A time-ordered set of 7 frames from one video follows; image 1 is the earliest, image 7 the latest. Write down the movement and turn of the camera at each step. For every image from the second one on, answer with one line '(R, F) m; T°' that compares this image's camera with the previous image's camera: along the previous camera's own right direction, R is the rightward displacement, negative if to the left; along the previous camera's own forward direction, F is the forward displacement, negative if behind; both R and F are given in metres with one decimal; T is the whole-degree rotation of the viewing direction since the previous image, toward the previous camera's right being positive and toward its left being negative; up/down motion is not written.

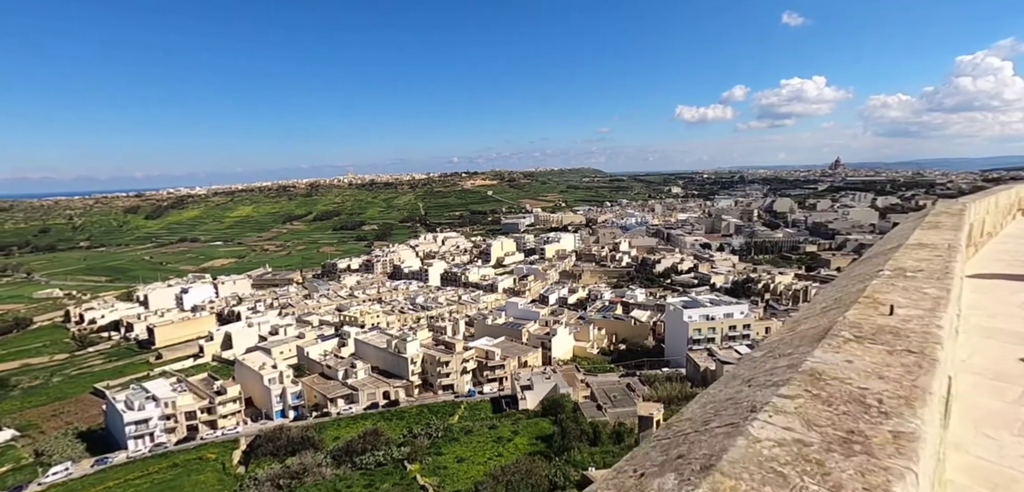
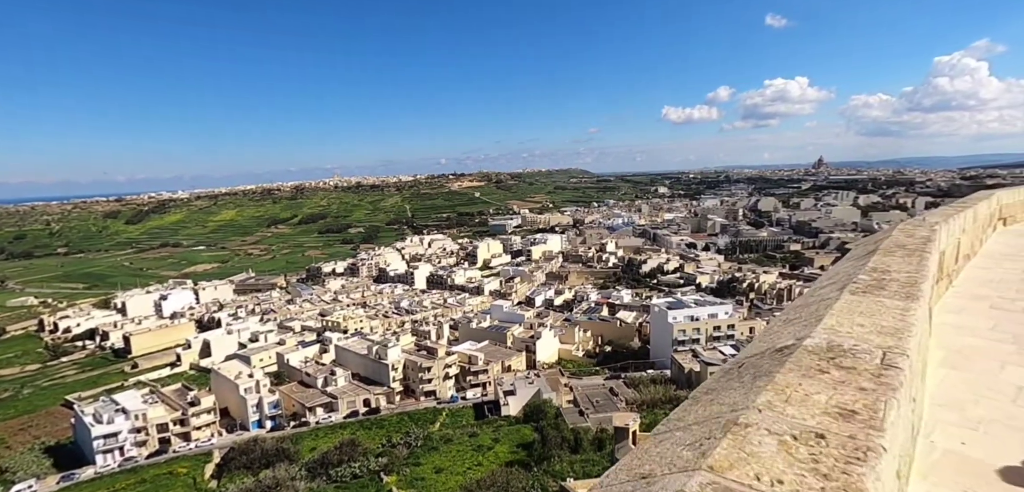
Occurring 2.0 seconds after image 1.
(+0.3, +0.3) m; +1°
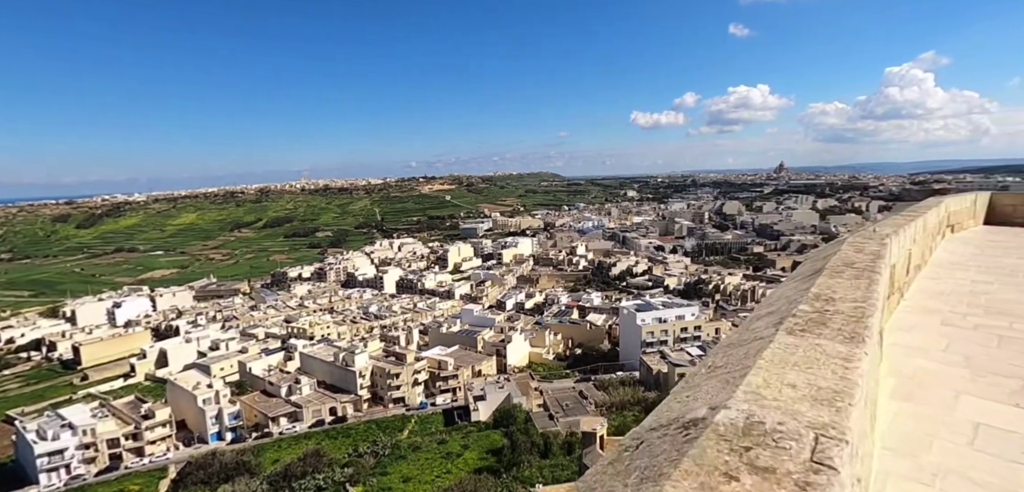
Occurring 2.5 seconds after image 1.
(+0.1, +0.1) m; +3°
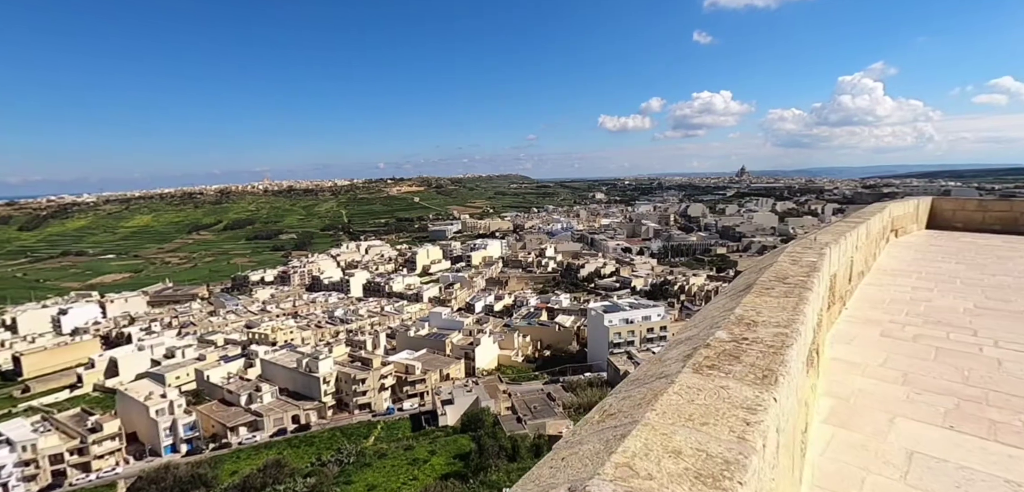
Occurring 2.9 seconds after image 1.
(+0.1, +0.1) m; +3°
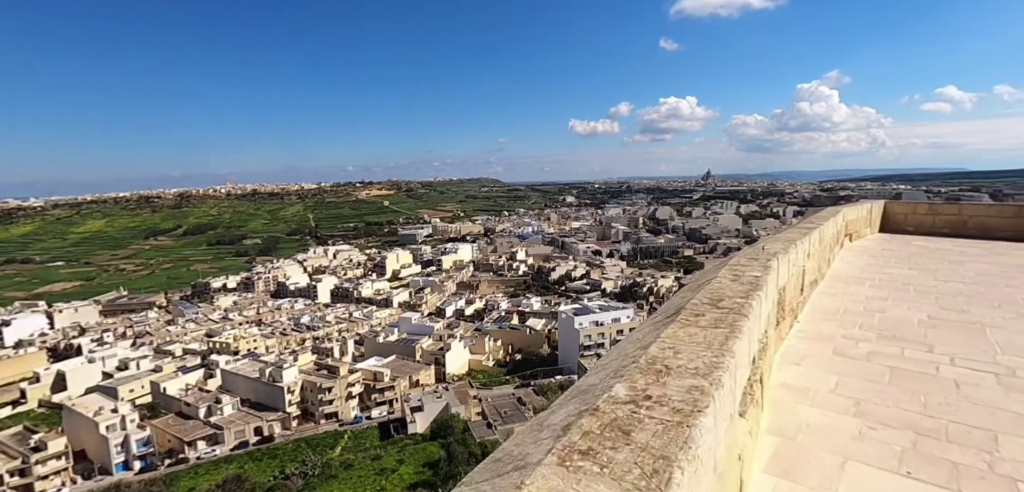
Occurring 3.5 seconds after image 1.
(+0.1, +0.1) m; +3°
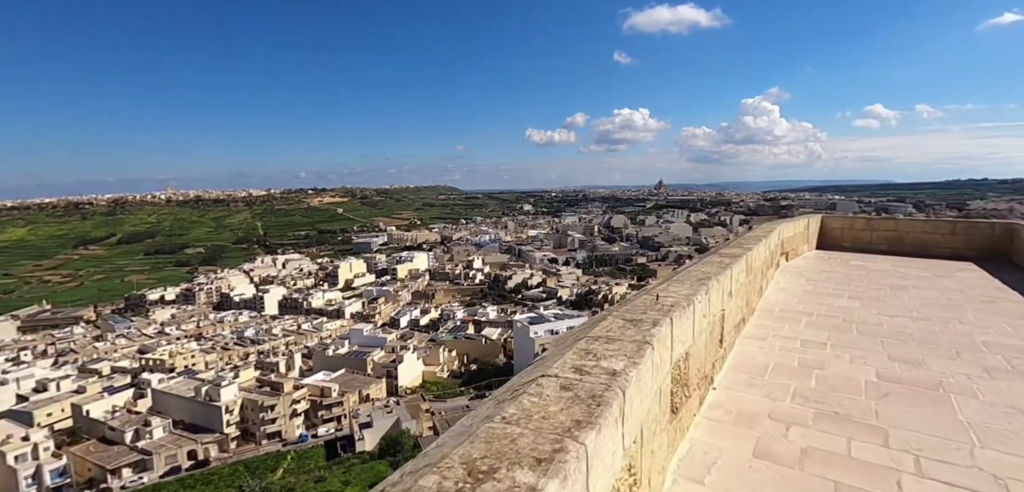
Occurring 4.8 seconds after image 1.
(+0.2, +0.3) m; +5°
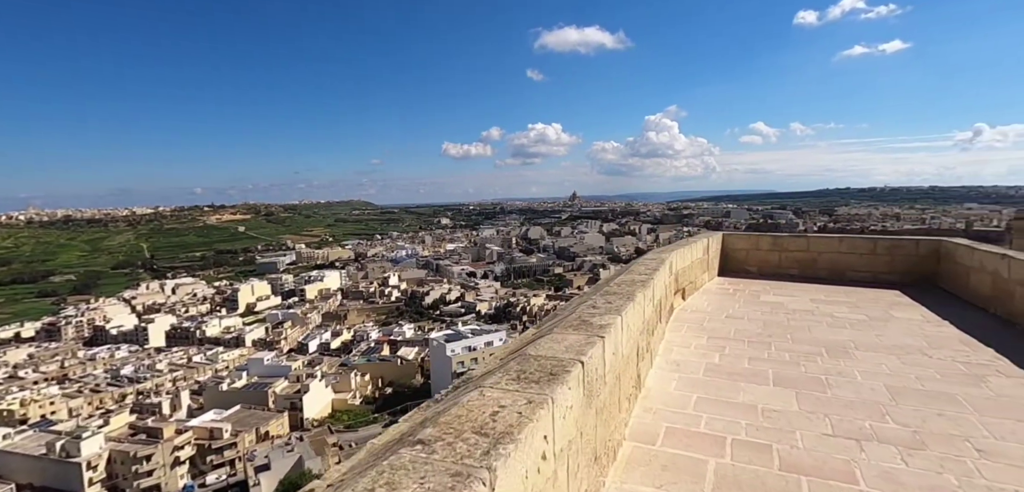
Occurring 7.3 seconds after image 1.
(+0.4, +0.8) m; +9°
